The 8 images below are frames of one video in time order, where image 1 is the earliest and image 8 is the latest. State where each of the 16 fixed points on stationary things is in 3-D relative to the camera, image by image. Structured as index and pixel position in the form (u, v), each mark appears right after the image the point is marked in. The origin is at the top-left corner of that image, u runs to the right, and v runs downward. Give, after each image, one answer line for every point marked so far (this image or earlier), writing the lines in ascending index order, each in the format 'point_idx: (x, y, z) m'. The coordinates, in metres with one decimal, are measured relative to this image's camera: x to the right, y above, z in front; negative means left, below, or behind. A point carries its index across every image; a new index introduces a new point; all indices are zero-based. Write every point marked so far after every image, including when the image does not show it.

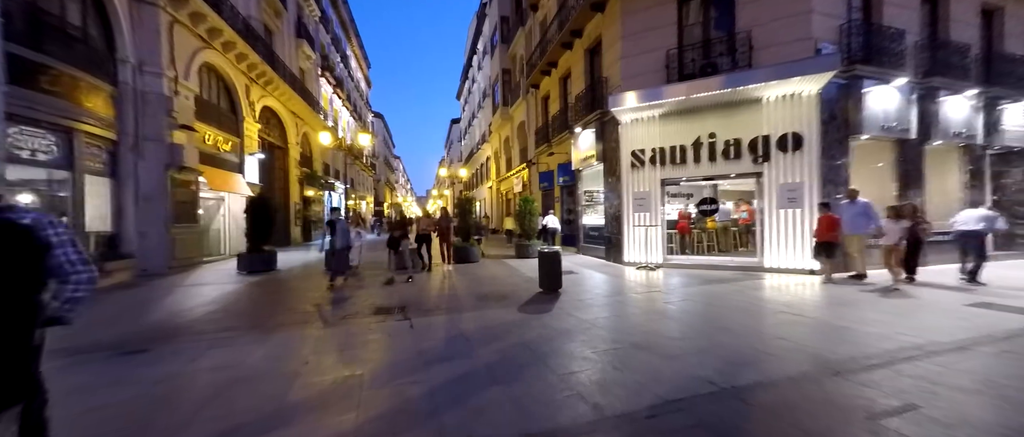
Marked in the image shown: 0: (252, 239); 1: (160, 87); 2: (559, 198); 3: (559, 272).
0: (-7.7, -0.7, +10.5) m
1: (-9.9, +3.7, +10.0) m
2: (+2.1, +0.9, +15.6) m
3: (+0.9, -1.0, +7.0) m
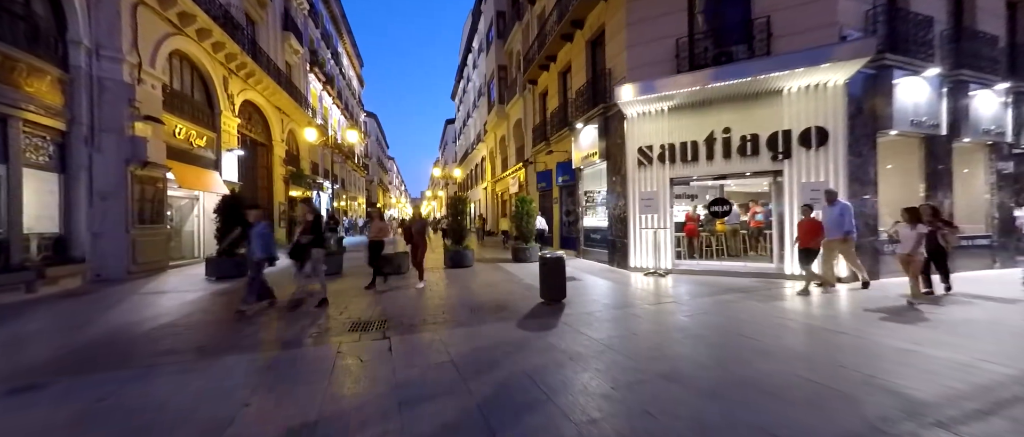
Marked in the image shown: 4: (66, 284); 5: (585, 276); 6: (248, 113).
0: (-7.8, -0.7, +9.6) m
1: (-10.0, +3.7, +9.0) m
2: (+1.9, +0.8, +14.8) m
3: (+0.8, -1.1, +6.2) m
4: (-9.8, -1.4, +7.8) m
5: (+1.9, -1.5, +9.0) m
6: (-12.6, +5.1, +16.9) m
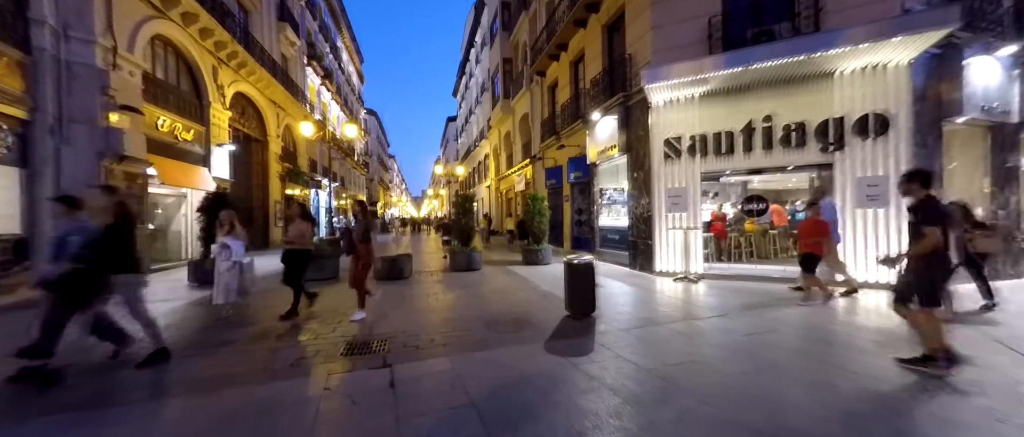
0: (-7.5, -0.7, +8.7) m
1: (-9.7, +3.7, +8.1) m
2: (+2.2, +0.9, +13.9) m
3: (+1.2, -1.0, +5.3) m
4: (-9.5, -1.4, +6.9) m
5: (+2.2, -1.5, +8.1) m
6: (-12.2, +5.1, +16.0) m
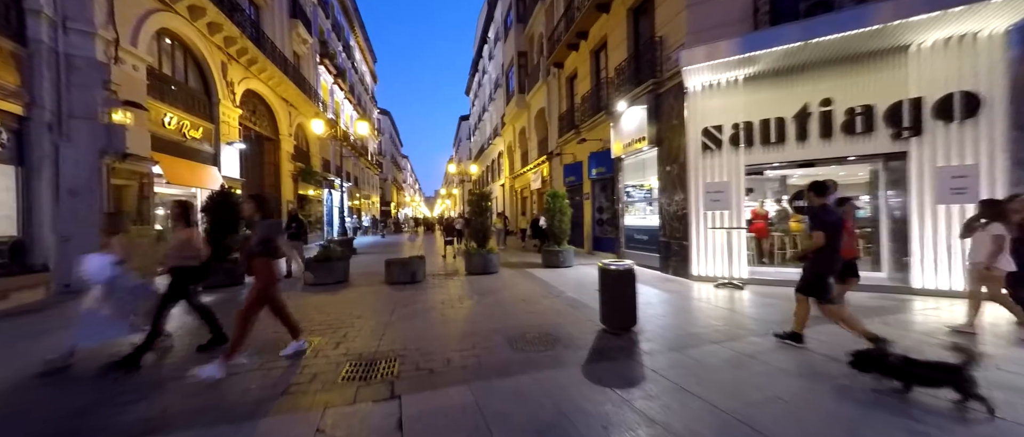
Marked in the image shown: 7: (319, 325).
0: (-7.0, -0.7, +8.3) m
1: (-9.2, +3.7, +7.8) m
2: (+2.9, +0.9, +13.1) m
3: (+1.5, -1.0, +4.5) m
4: (-9.1, -1.5, +6.6) m
5: (+2.6, -1.4, +7.3) m
6: (-11.5, +5.1, +15.7) m
7: (-2.9, -1.6, +5.2) m
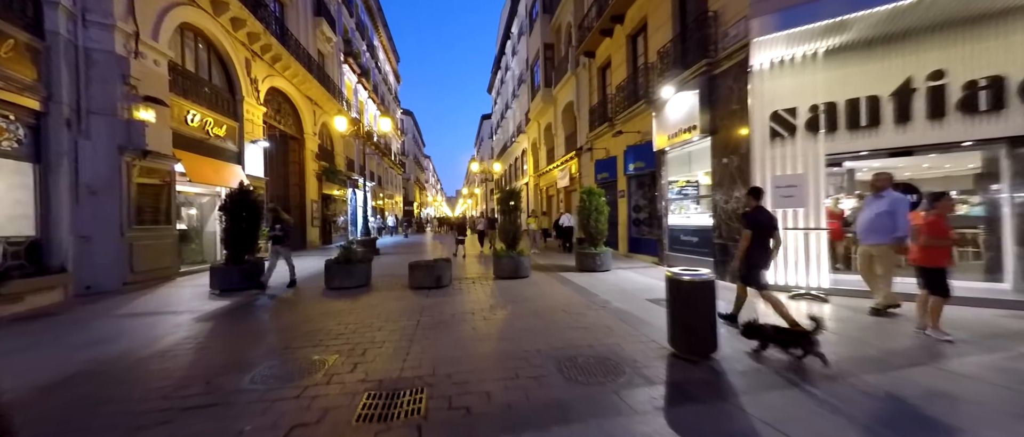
0: (-6.3, -0.7, +7.9) m
1: (-8.5, +3.7, +7.5) m
2: (+3.9, +0.9, +12.2) m
3: (+2.0, -1.0, +3.7) m
4: (-8.4, -1.4, +6.3) m
5: (+3.3, -1.4, +6.4) m
6: (-10.3, +5.1, +15.6) m
7: (-2.3, -1.6, +4.6) m
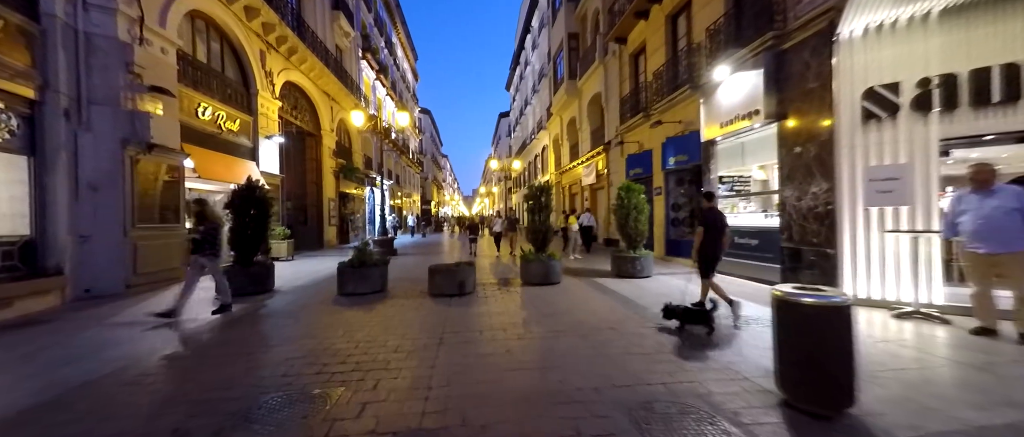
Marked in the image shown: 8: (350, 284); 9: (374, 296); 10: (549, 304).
0: (-5.6, -0.6, +7.2) m
1: (-7.9, +3.8, +7.0) m
2: (+4.7, +1.0, +11.1) m
3: (+2.5, -1.0, +2.7) m
4: (-7.9, -1.4, +5.8) m
5: (+3.9, -1.4, +5.3) m
6: (-9.3, +5.2, +15.1) m
7: (-1.8, -1.5, +3.8) m
8: (-3.3, -1.3, +7.1) m
9: (-2.8, -1.6, +7.2) m
10: (+0.6, -1.5, +6.1) m
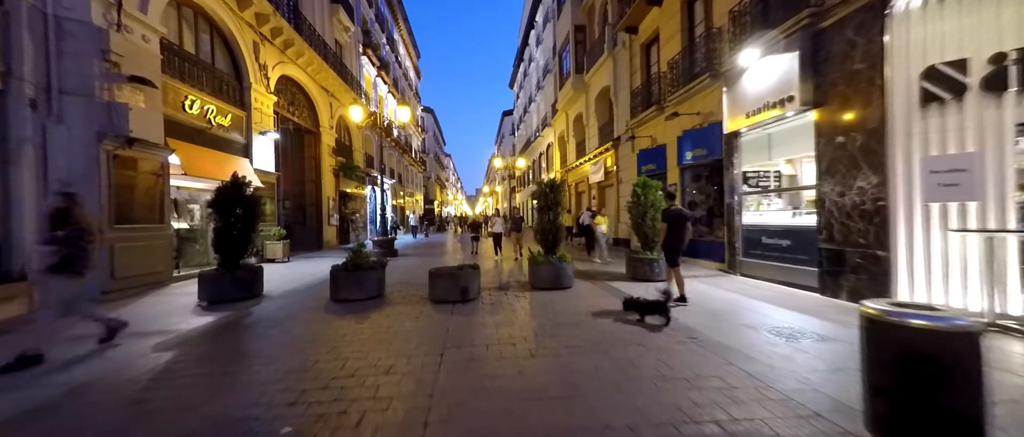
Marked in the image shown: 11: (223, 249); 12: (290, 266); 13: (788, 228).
0: (-5.5, -0.6, +6.7) m
1: (-7.7, +3.8, +6.4) m
2: (+4.9, +1.0, +10.4) m
3: (+2.6, -1.0, +2.0) m
4: (-7.7, -1.4, +5.2) m
5: (+4.0, -1.4, +4.7) m
6: (-9.1, +5.2, +14.6) m
7: (-1.7, -1.5, +3.2) m
8: (-3.1, -1.3, +6.5) m
9: (-2.7, -1.6, +6.6) m
10: (+0.8, -1.4, +5.5) m
11: (-5.4, -0.6, +6.6) m
12: (-7.1, -1.5, +11.3) m
13: (+5.4, -0.2, +7.0) m
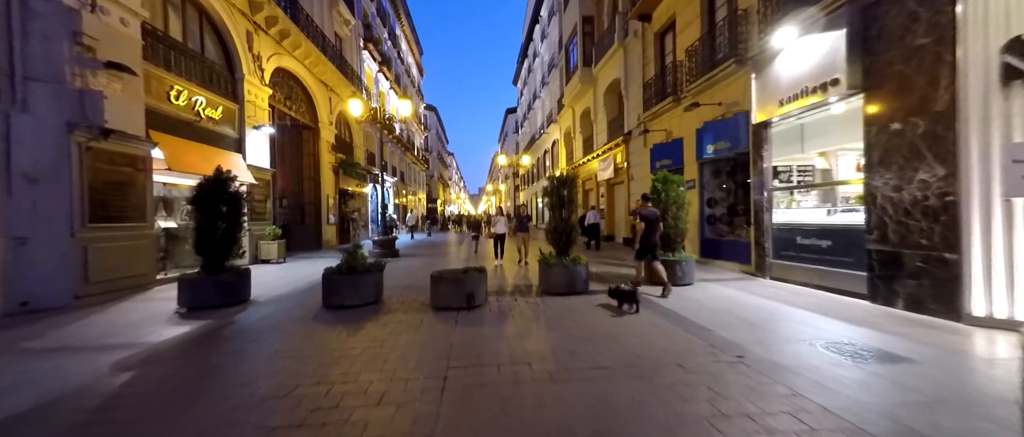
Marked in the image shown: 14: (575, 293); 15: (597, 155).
0: (-5.3, -0.6, +6.1) m
1: (-7.6, +3.8, +5.8) m
2: (+5.1, +1.0, +9.7) m
3: (+2.7, -1.0, +1.4) m
4: (-7.6, -1.4, +4.7) m
5: (+4.1, -1.3, +4.0) m
6: (-8.9, +5.2, +14.0) m
7: (-1.6, -1.5, +2.6) m
8: (-2.9, -1.3, +5.9) m
9: (-2.5, -1.5, +6.0) m
10: (+0.9, -1.4, +4.8) m
11: (-5.3, -0.5, +6.1) m
12: (-6.8, -1.5, +10.7) m
13: (+5.6, -0.1, +6.3) m
14: (+1.2, -1.4, +6.8) m
15: (+4.3, +3.2, +17.8) m
